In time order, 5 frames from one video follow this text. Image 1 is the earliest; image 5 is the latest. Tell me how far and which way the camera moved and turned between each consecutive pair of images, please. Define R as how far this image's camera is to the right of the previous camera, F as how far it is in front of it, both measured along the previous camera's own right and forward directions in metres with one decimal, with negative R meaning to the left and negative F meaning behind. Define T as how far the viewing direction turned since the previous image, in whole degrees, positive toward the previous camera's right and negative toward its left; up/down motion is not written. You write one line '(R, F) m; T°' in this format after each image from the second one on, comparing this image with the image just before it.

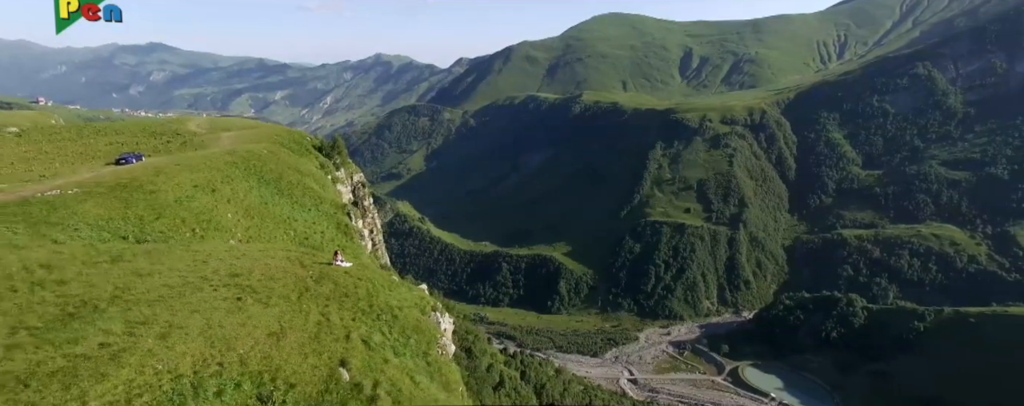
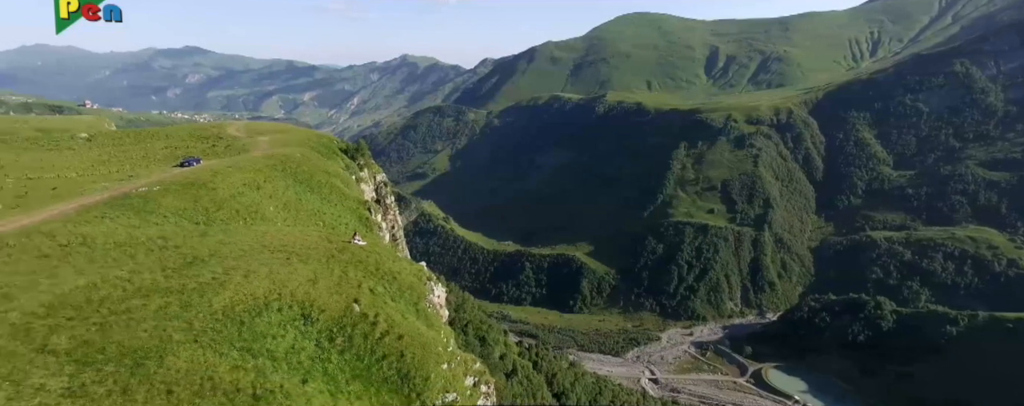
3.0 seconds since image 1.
(+2.0, -5.4) m; -2°
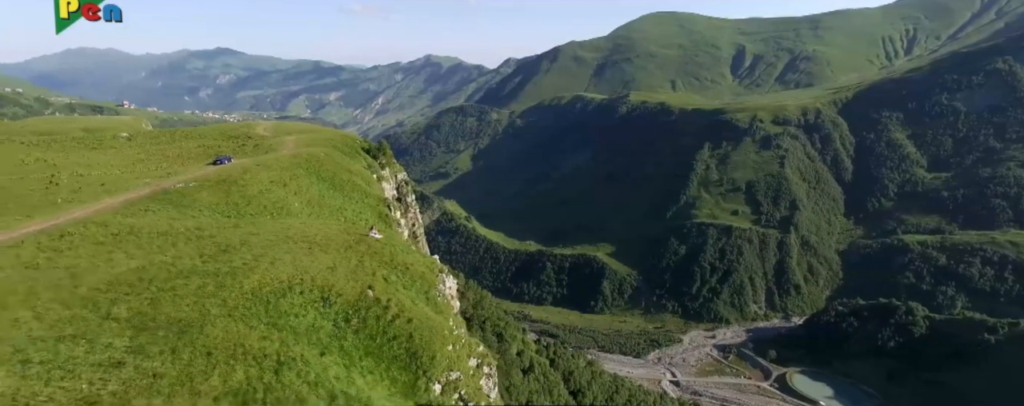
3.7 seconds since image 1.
(+0.7, -1.5) m; -2°
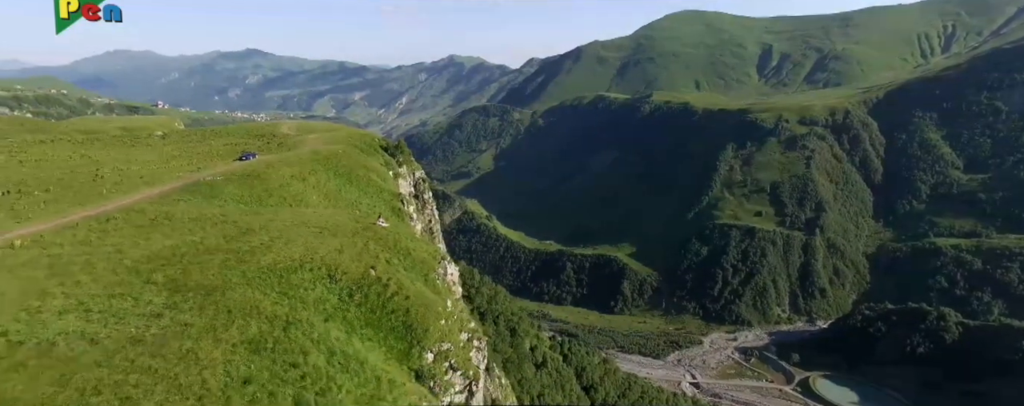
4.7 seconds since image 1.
(+1.2, -2.0) m; -2°
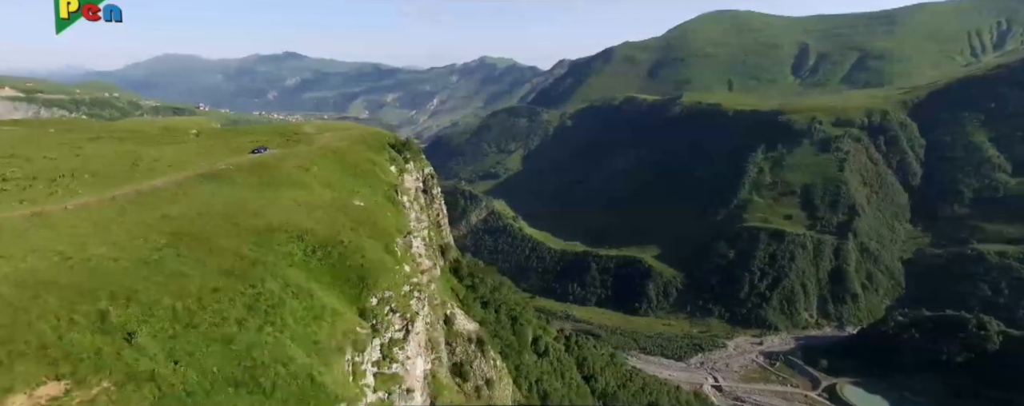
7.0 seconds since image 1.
(+4.1, -4.8) m; -3°
